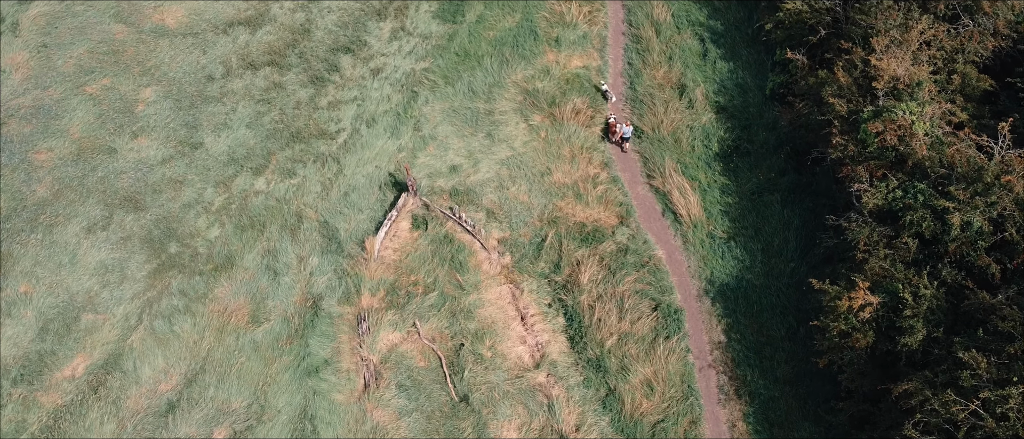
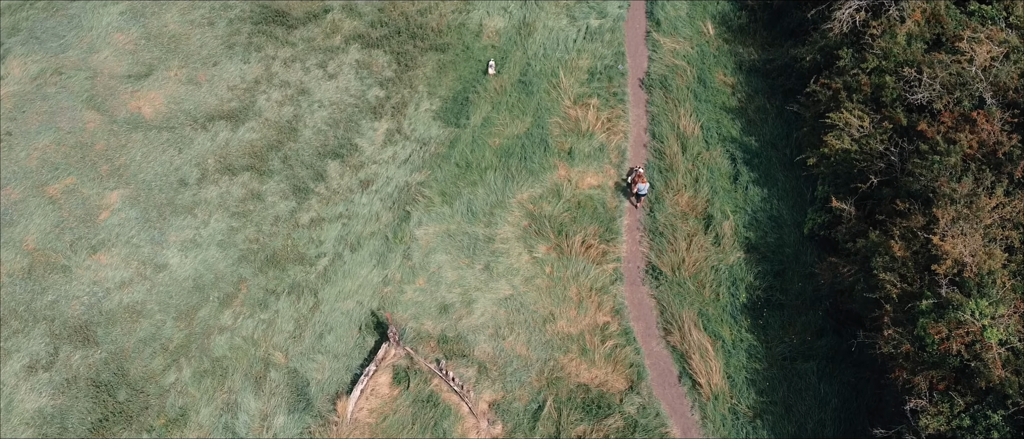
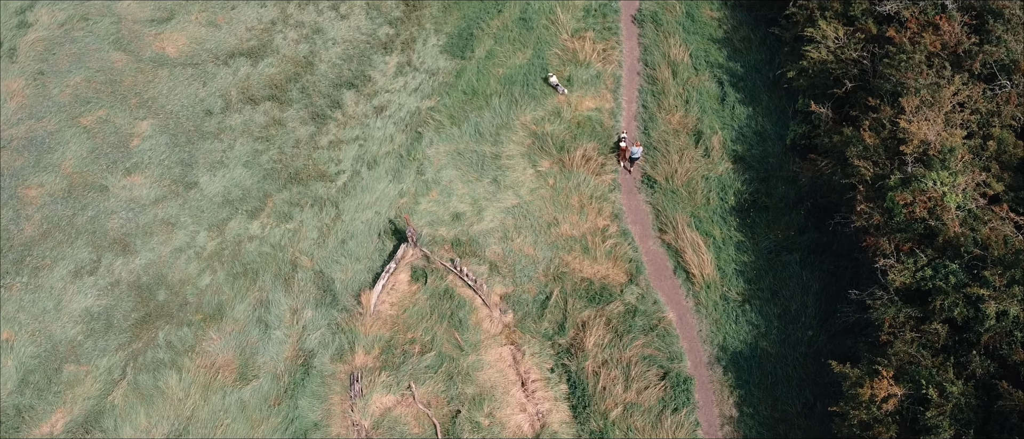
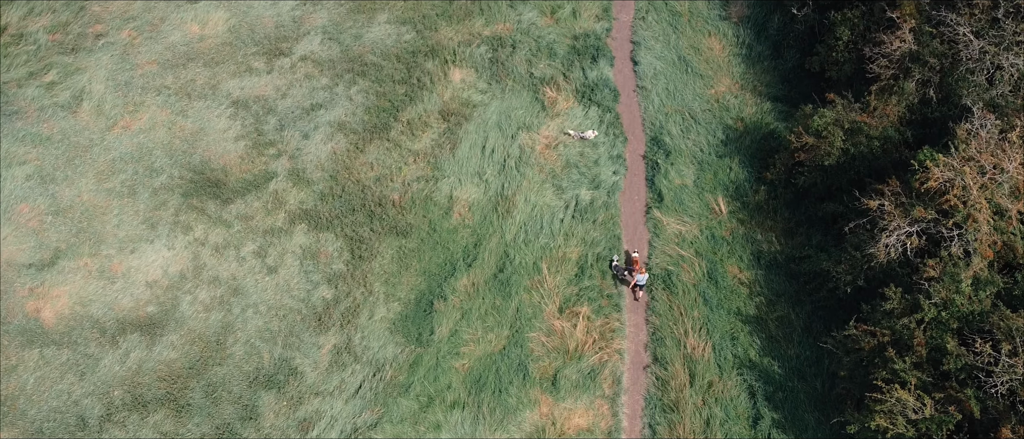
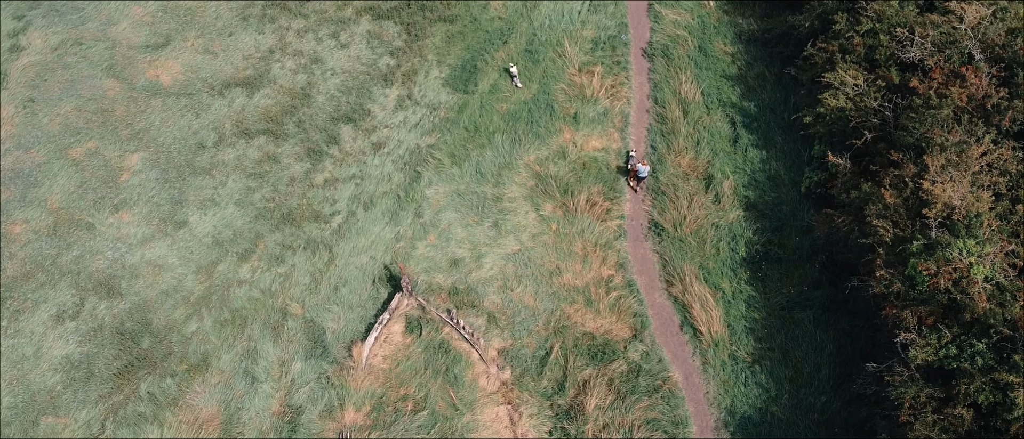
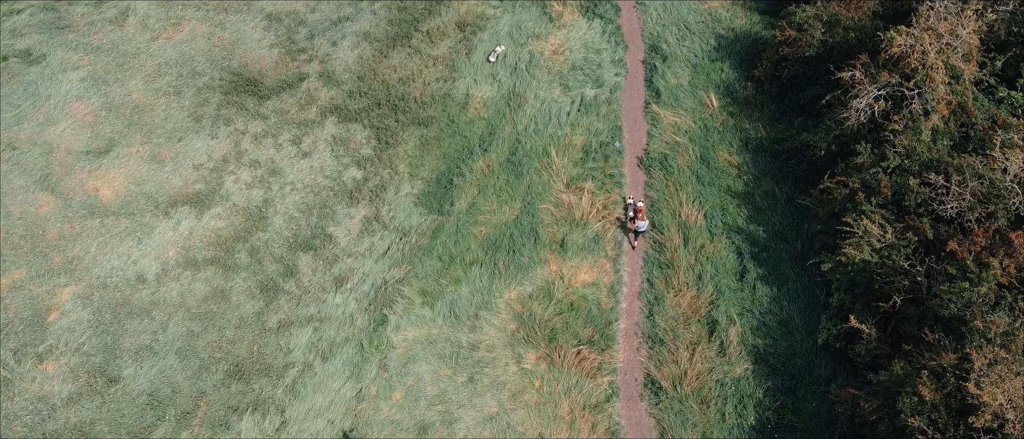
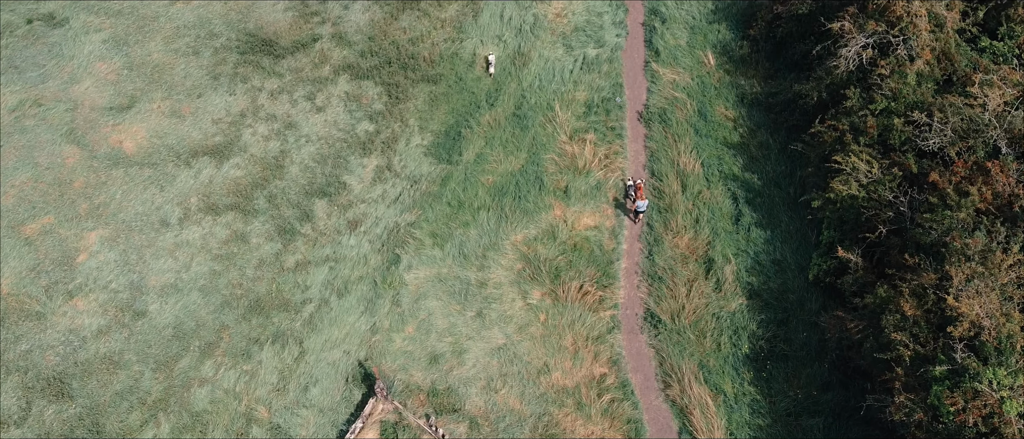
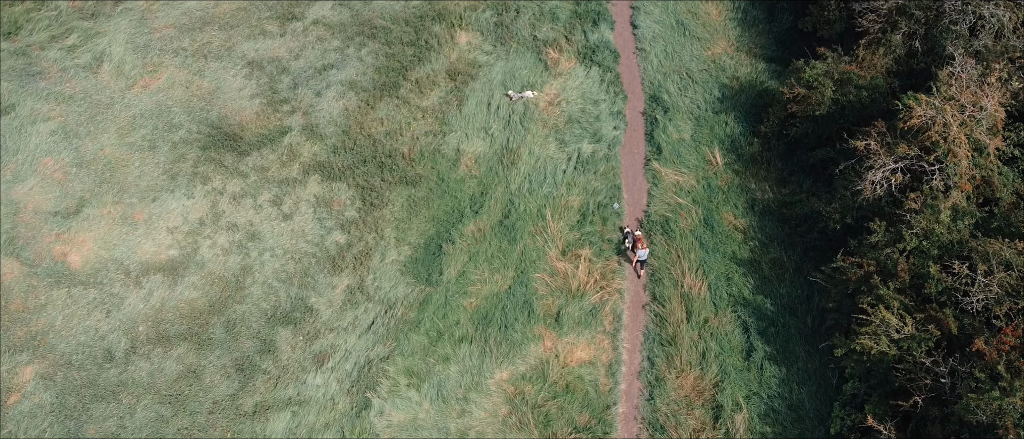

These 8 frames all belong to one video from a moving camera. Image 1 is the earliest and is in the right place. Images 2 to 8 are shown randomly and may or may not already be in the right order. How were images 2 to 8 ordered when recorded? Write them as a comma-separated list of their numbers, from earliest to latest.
3, 5, 2, 7, 6, 8, 4
